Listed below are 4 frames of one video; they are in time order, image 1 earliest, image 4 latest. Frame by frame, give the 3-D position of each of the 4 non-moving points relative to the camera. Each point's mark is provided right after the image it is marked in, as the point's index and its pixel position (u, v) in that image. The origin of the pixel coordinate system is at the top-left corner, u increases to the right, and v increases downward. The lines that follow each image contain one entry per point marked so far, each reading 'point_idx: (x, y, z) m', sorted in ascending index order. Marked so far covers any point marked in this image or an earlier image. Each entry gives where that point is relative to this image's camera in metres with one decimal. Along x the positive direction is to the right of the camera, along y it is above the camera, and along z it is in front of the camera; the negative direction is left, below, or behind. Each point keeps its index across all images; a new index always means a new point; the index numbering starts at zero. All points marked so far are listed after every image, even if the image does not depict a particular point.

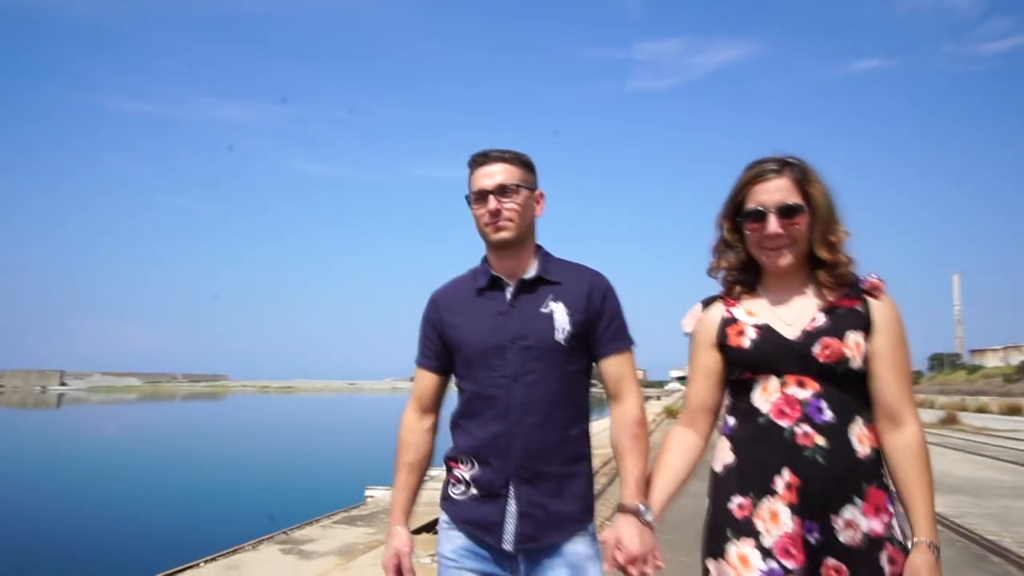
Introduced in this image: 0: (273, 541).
0: (-2.1, -2.3, +7.4) m
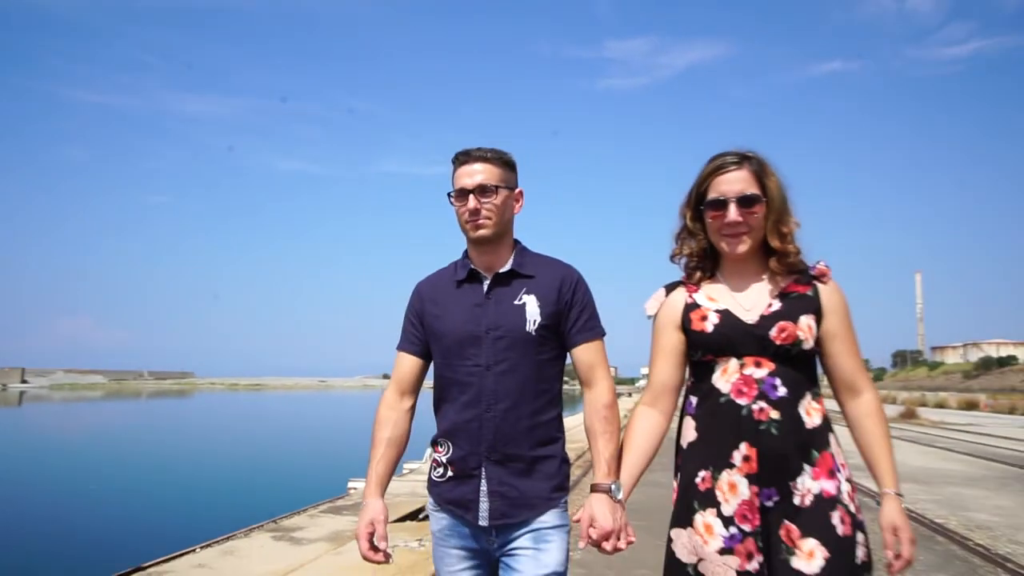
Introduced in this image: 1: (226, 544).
0: (-2.3, -2.3, +7.8) m
1: (-2.5, -2.2, +7.1) m
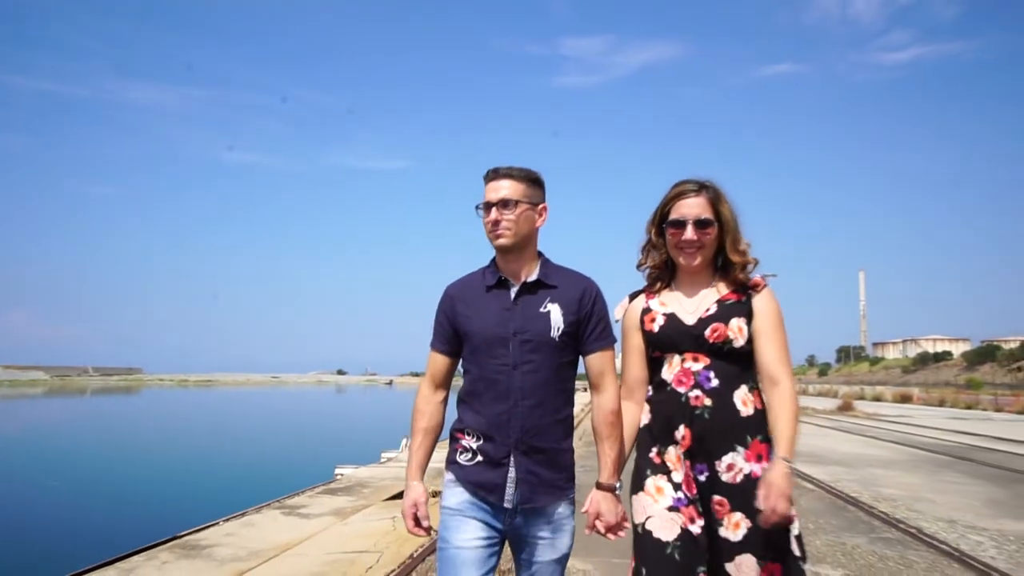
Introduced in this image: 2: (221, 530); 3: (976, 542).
0: (-2.6, -2.3, +8.8) m
1: (-2.7, -2.3, +8.2) m
2: (-2.7, -2.2, +7.5) m
3: (+4.0, -2.2, +7.1) m
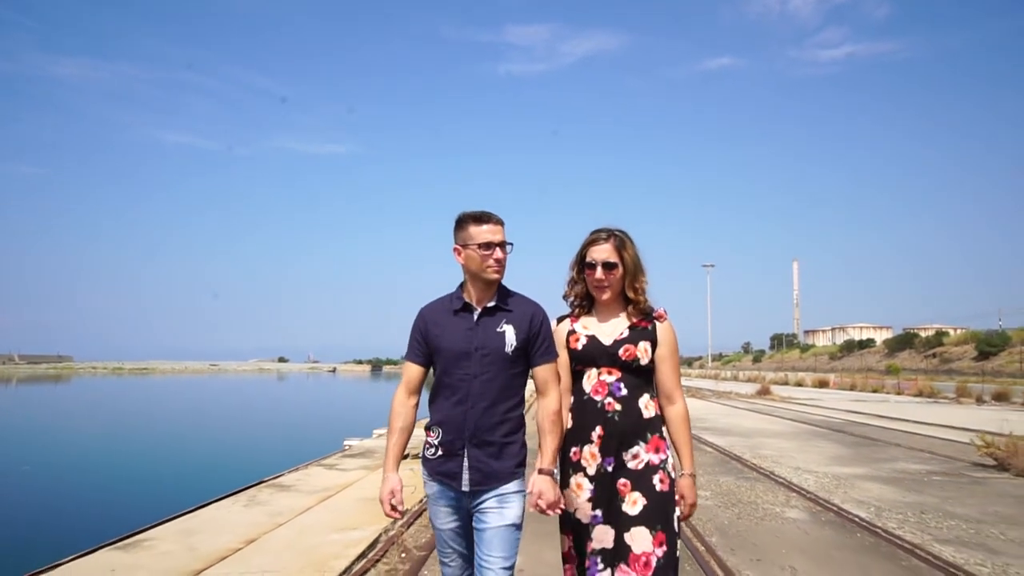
0: (-2.9, -2.6, +11.9) m
1: (-2.9, -2.5, +11.3) m
2: (-2.9, -2.4, +10.6) m
3: (+3.8, -2.4, +10.6) m
